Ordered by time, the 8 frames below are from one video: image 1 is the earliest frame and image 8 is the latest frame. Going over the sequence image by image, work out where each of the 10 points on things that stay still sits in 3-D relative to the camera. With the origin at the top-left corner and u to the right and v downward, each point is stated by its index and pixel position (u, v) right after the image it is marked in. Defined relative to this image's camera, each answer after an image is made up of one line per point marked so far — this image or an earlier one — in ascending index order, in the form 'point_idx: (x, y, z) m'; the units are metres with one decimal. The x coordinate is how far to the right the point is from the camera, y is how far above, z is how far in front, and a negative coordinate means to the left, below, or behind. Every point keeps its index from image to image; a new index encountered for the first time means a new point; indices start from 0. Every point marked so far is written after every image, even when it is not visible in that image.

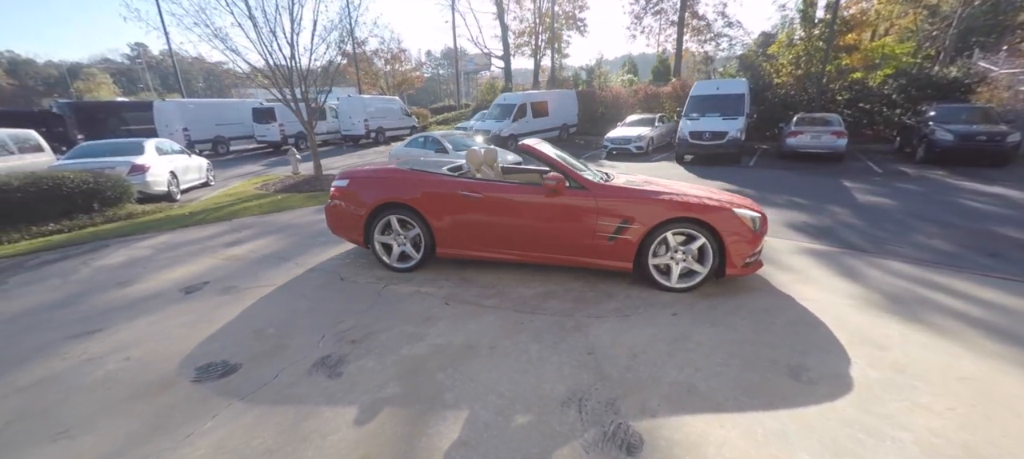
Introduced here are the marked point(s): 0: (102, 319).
0: (-3.4, -0.7, +3.5) m
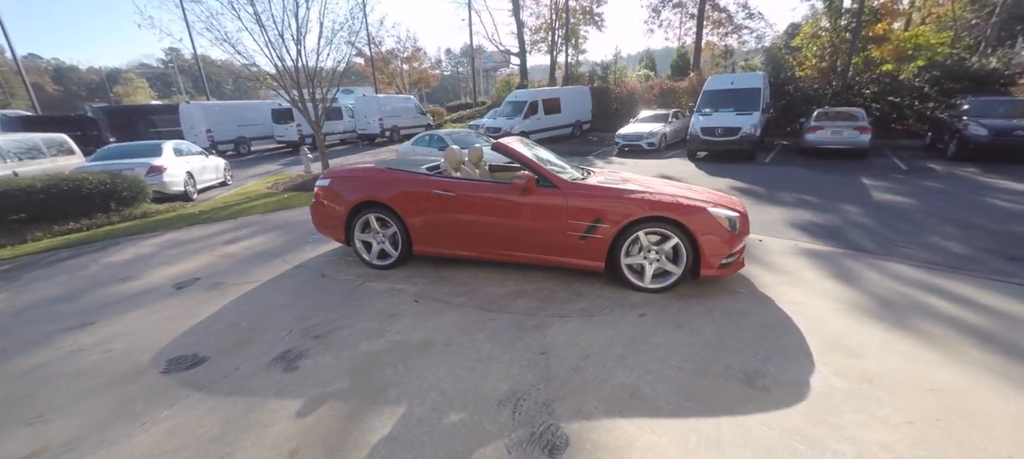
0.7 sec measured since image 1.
0: (-3.7, -0.7, +3.8) m
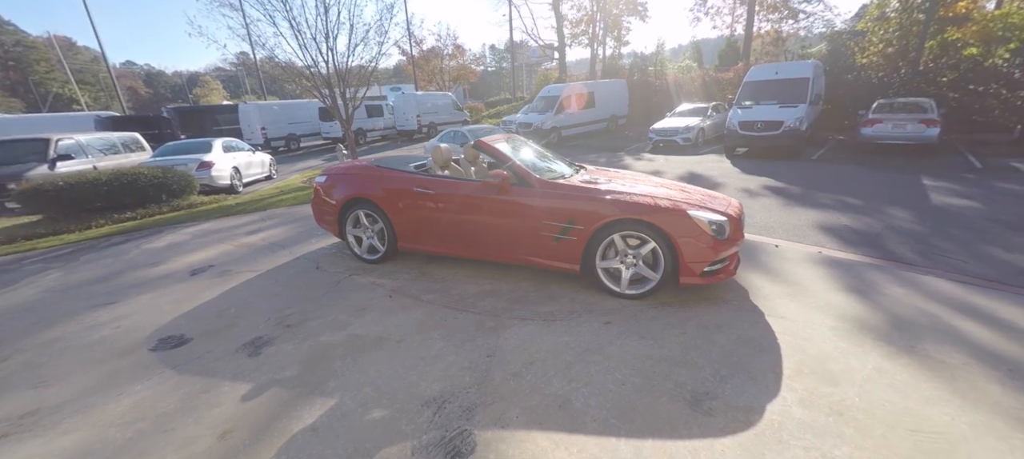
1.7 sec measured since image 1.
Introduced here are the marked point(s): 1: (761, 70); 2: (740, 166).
0: (-3.9, -0.6, +4.3) m
1: (+5.6, +3.6, +9.7) m
2: (+4.5, +1.3, +8.5) m
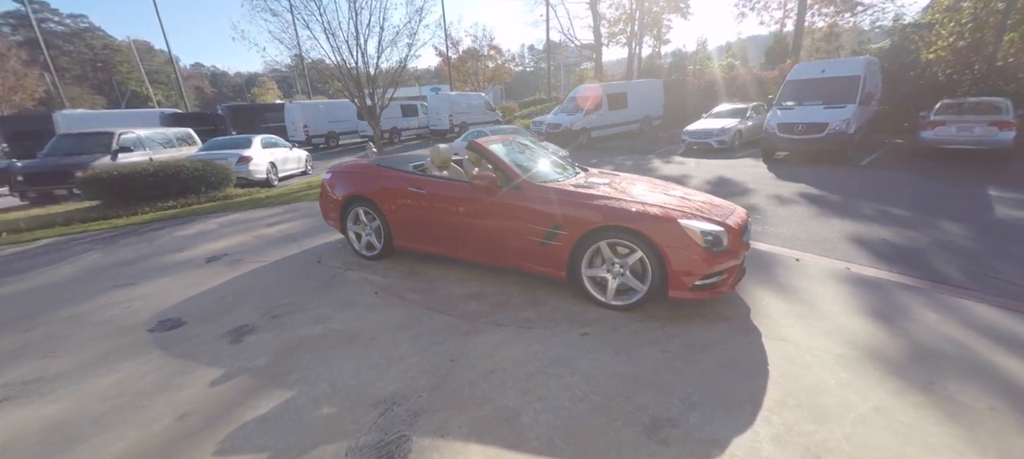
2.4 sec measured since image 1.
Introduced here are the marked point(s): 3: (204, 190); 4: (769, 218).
0: (-4.0, -0.5, +4.6) m
1: (+6.2, +3.4, +9.0) m
2: (+4.9, +1.1, +8.0) m
3: (-5.8, +0.7, +8.0) m
4: (+3.5, +0.2, +6.0) m
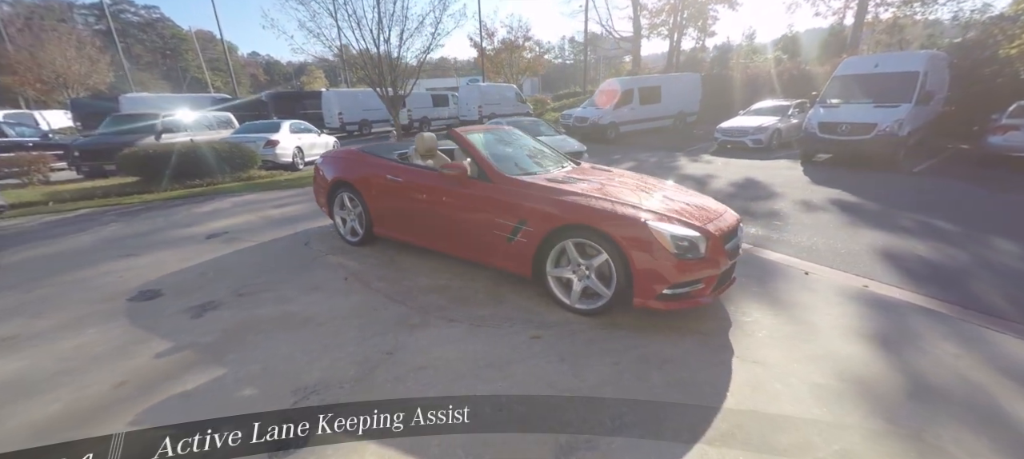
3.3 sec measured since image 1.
0: (-4.2, -0.2, +4.9) m
1: (+6.6, +3.2, +8.2) m
2: (+5.1, +0.9, +7.3) m
3: (-5.6, +1.1, +8.4) m
4: (+3.5, 0.0, +5.4) m
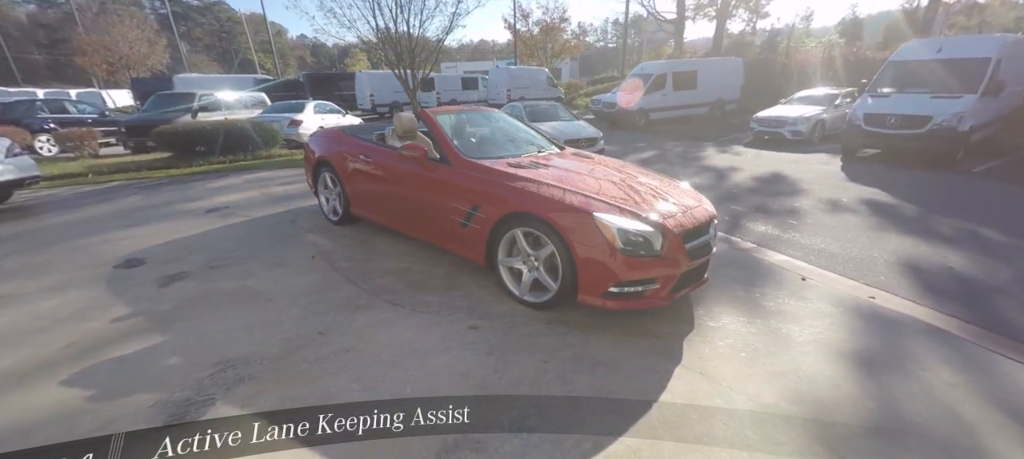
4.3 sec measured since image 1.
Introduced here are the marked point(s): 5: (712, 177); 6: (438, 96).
0: (-4.3, +0.1, +5.2) m
1: (+6.9, +3.1, +7.2) m
2: (+5.2, +0.9, +6.5) m
3: (-5.3, +1.7, +8.8) m
4: (+3.3, 0.0, +4.9) m
5: (+3.1, +0.8, +6.7) m
6: (-3.3, +5.9, +19.1) m
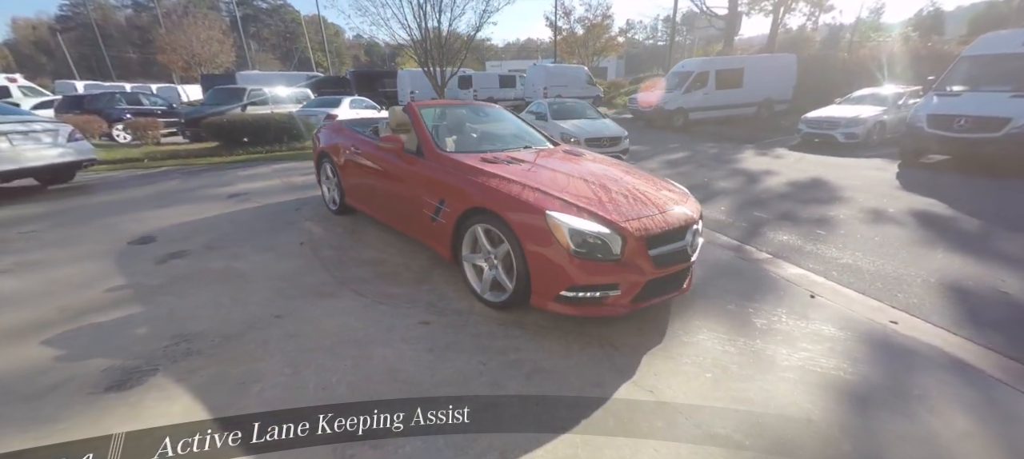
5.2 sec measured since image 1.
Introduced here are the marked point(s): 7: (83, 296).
0: (-4.3, +0.4, +5.6) m
1: (+7.2, +2.8, +6.2) m
2: (+5.3, +0.7, +5.7) m
3: (-4.7, +1.9, +9.3) m
4: (+3.2, -0.1, +4.4) m
5: (+3.3, +0.7, +6.2) m
6: (-1.3, +6.0, +19.3) m
7: (-3.2, -0.5, +3.2) m
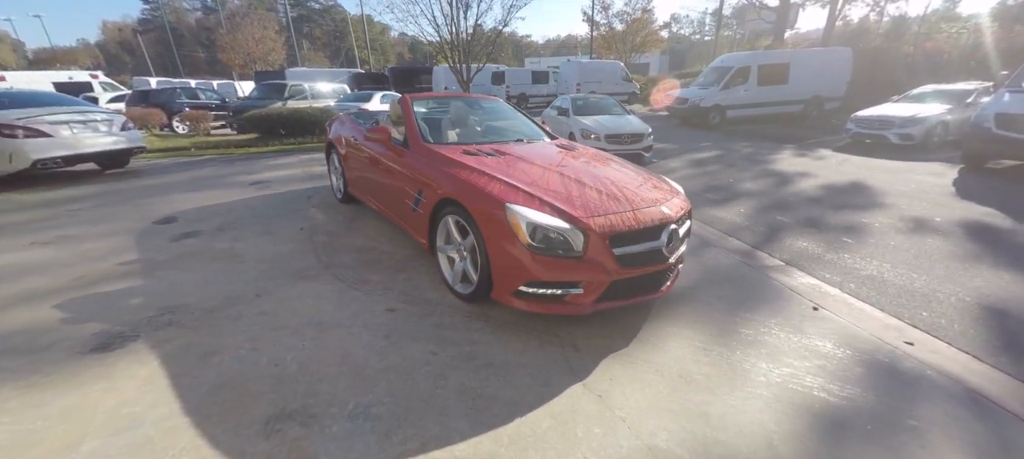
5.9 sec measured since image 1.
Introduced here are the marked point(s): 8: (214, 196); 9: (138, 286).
0: (-4.2, +0.6, +5.9) m
1: (+7.4, +2.6, +5.3) m
2: (+5.4, +0.5, +5.1) m
3: (-4.1, +2.1, +9.6) m
4: (+3.2, -0.2, +3.9) m
5: (+3.4, +0.6, +5.7) m
6: (+0.5, +6.1, +19.2) m
7: (-3.4, -0.3, +3.5) m
8: (-3.7, +0.4, +5.3) m
9: (-2.8, -0.4, +3.1) m
